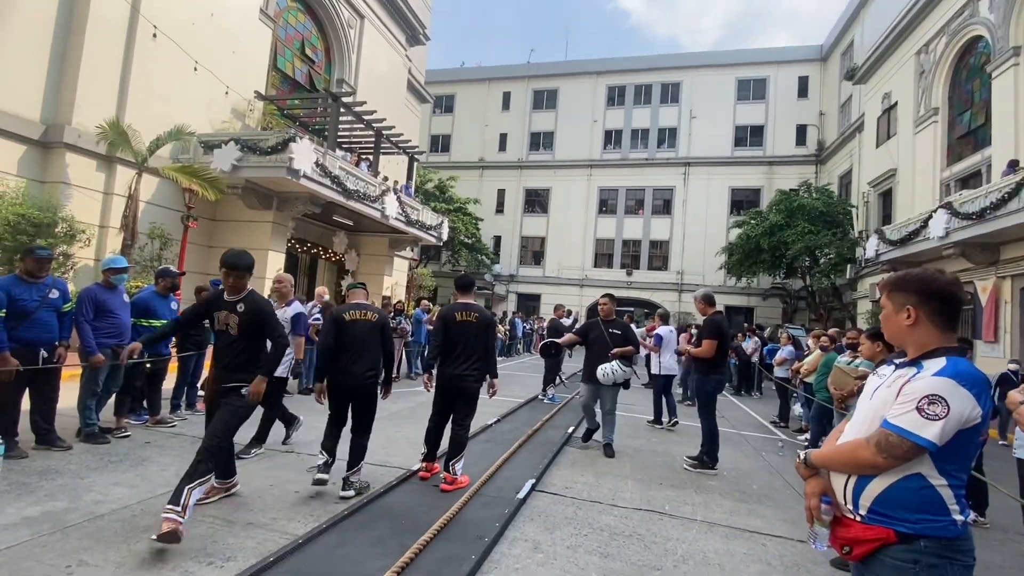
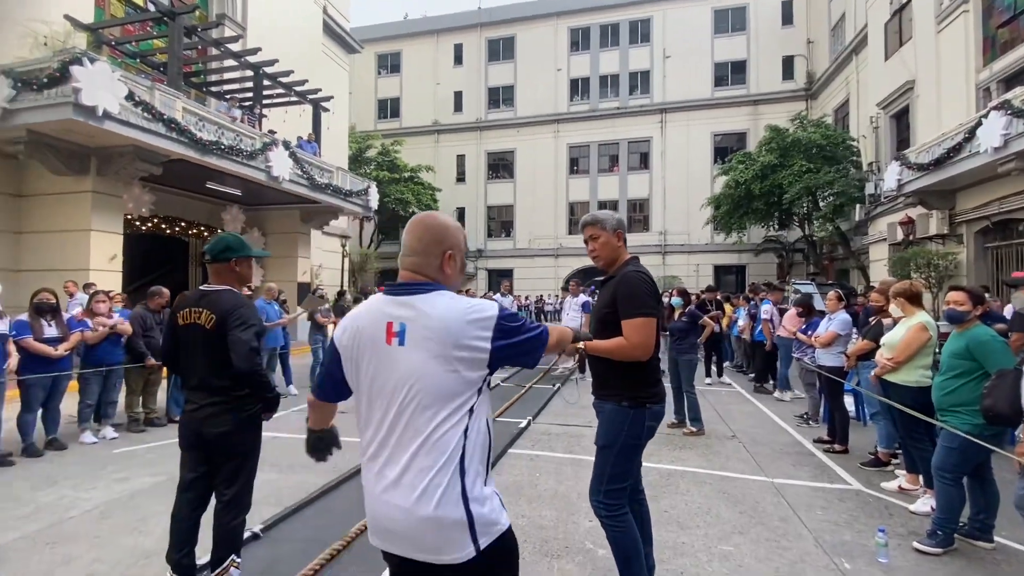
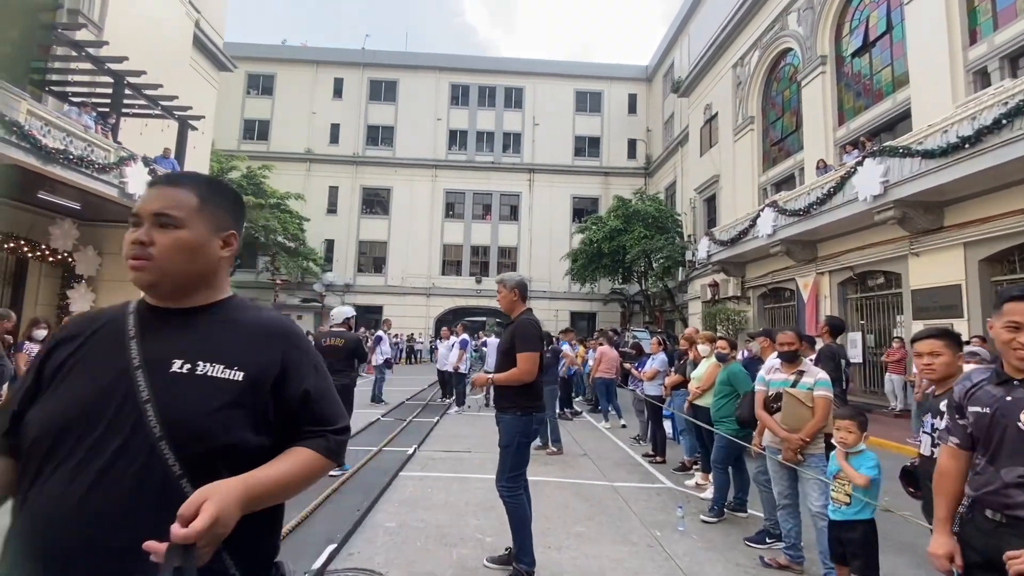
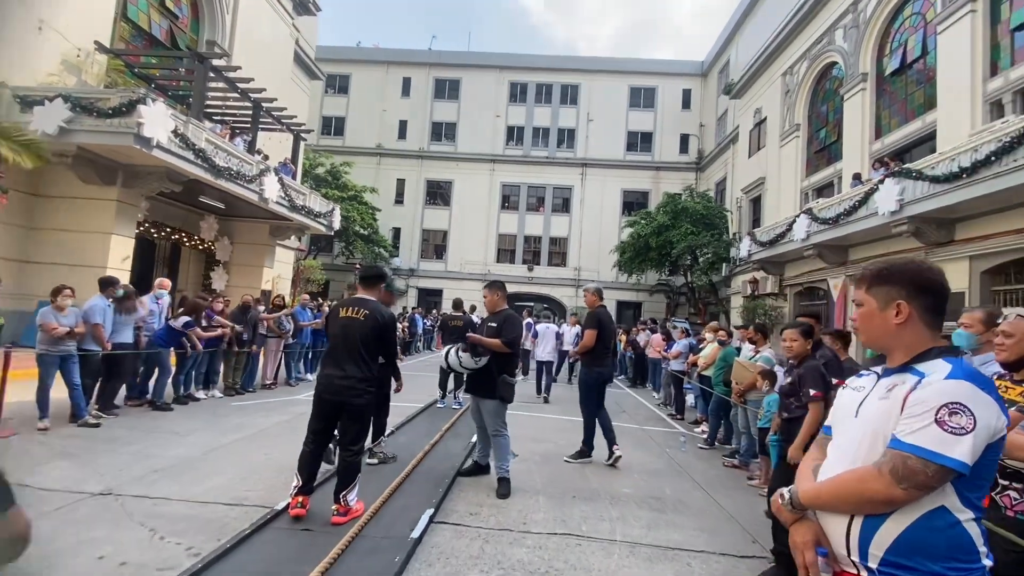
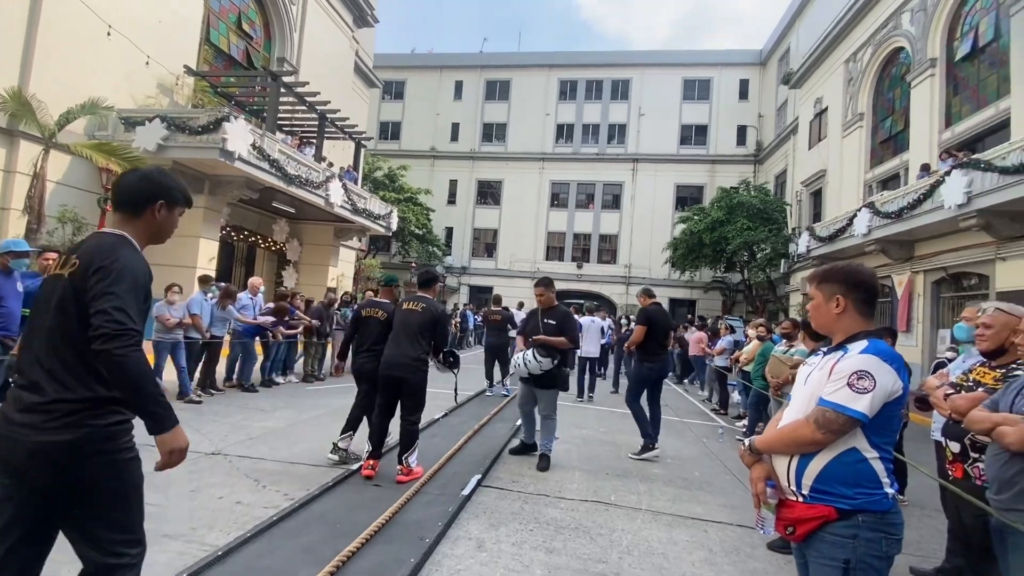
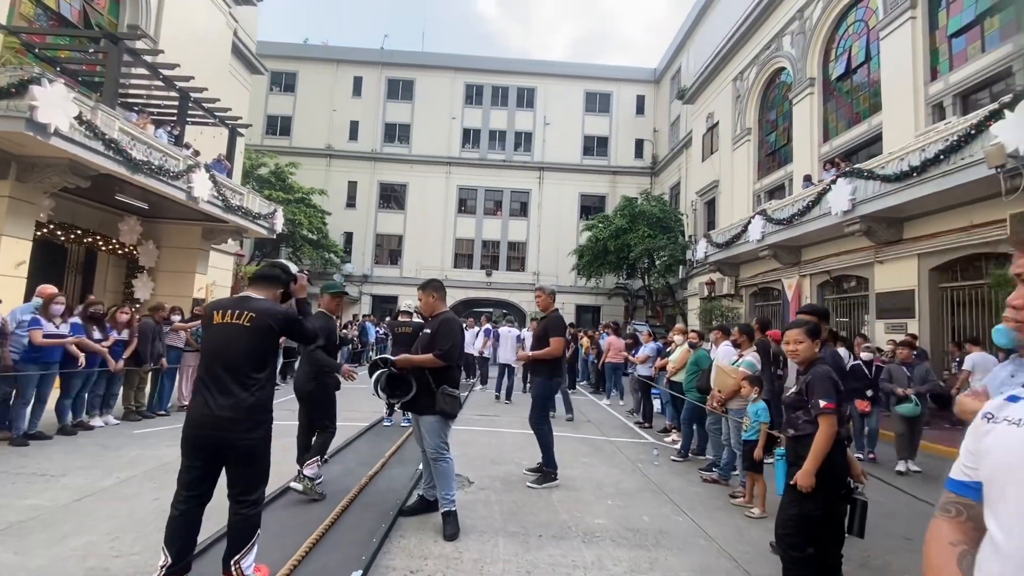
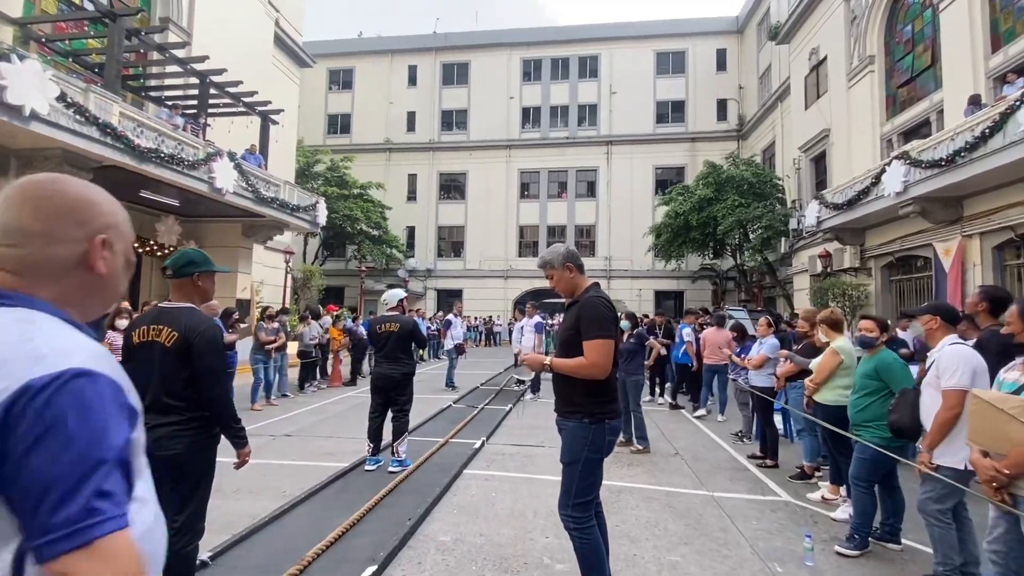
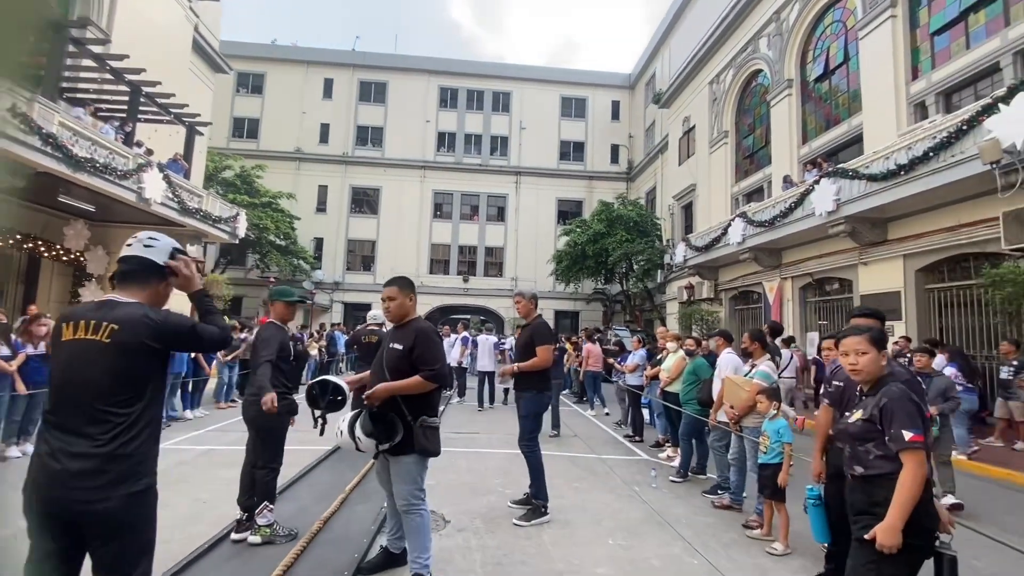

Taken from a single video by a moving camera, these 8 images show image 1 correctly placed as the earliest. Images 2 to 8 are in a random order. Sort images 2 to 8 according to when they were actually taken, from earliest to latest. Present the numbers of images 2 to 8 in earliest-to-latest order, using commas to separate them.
5, 4, 6, 8, 3, 7, 2
